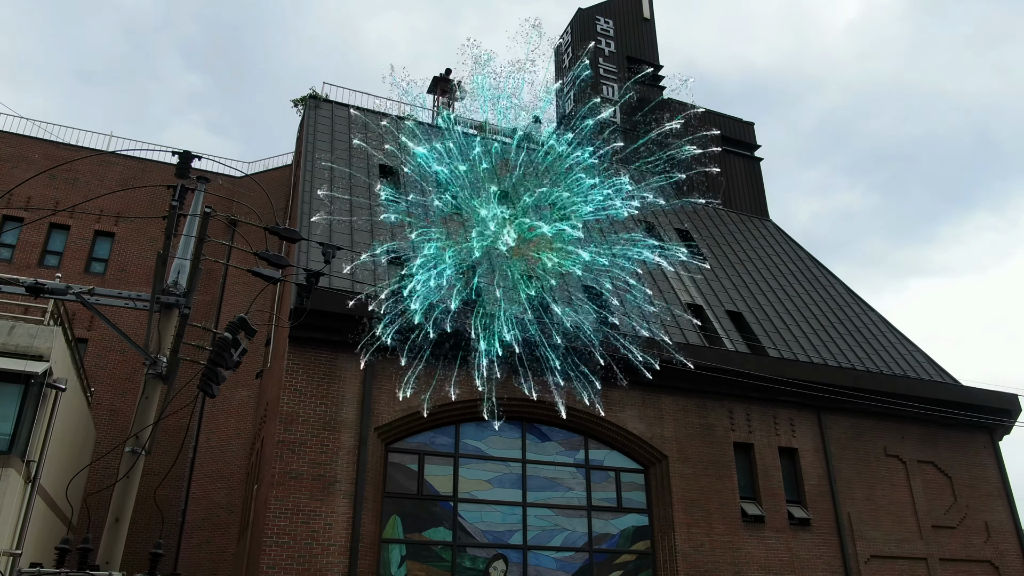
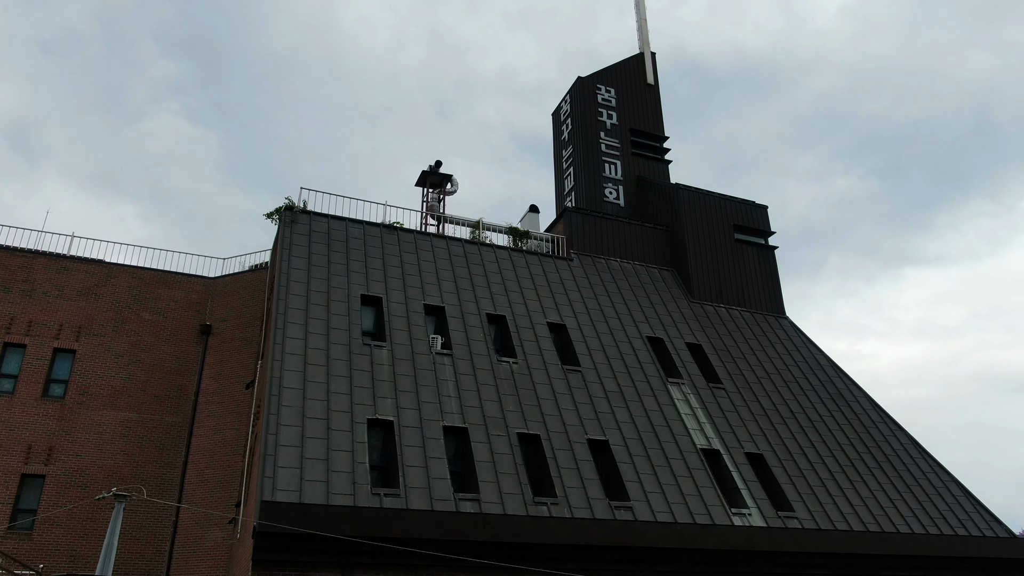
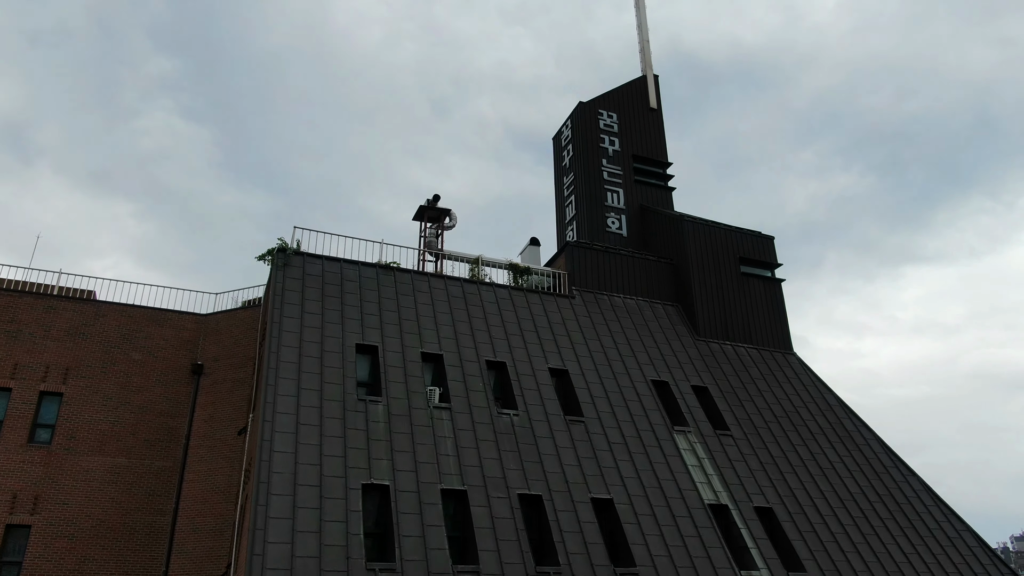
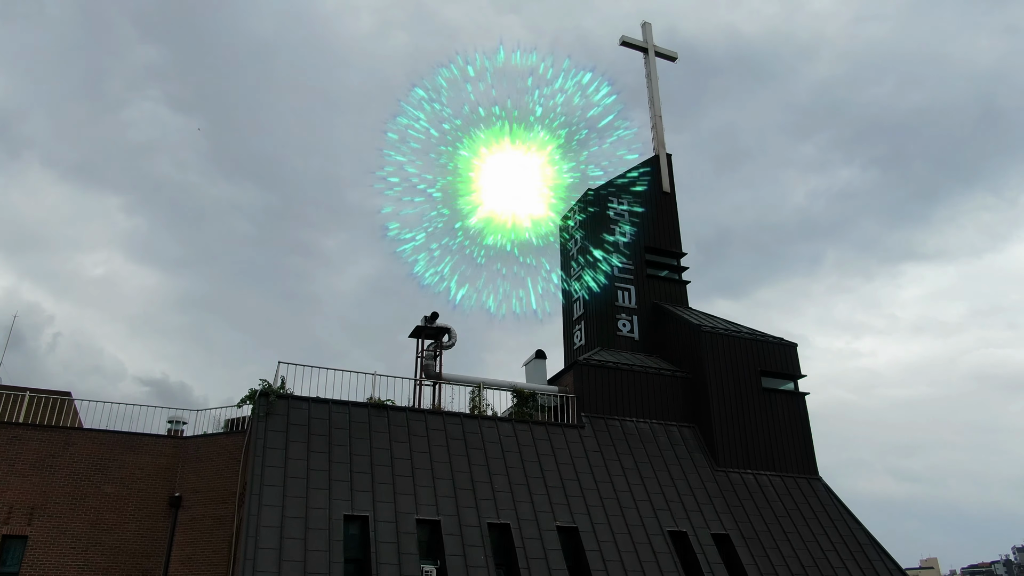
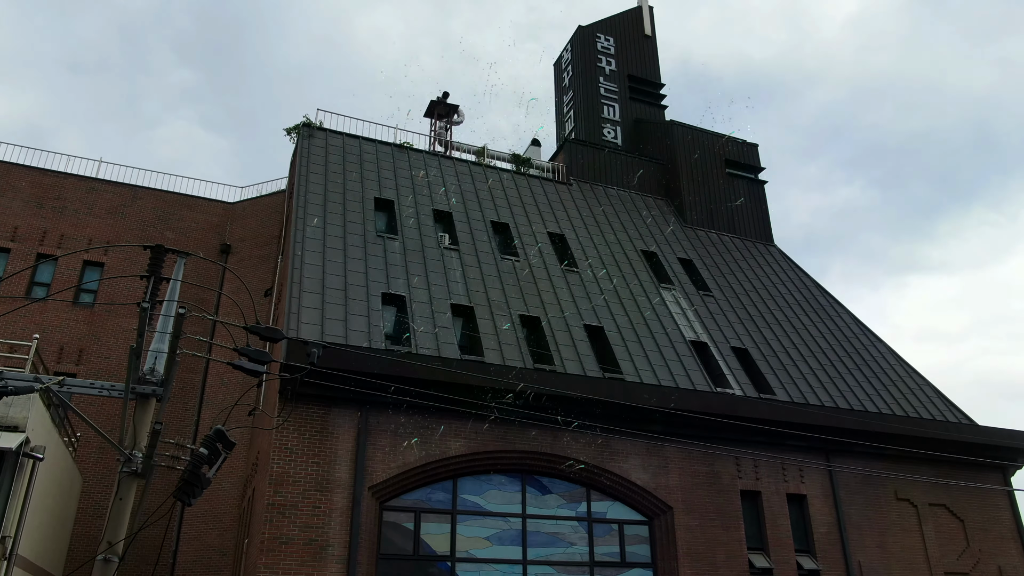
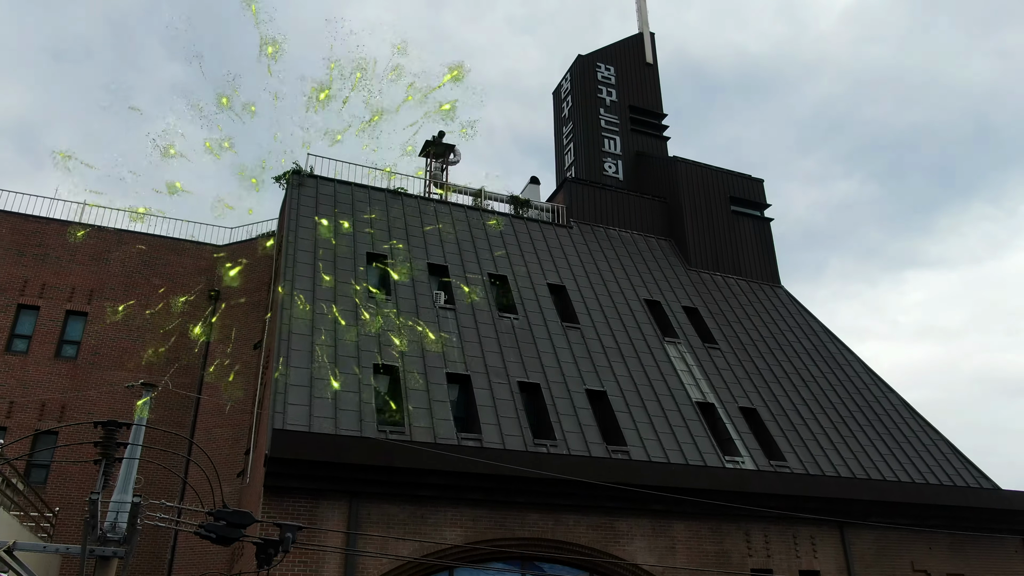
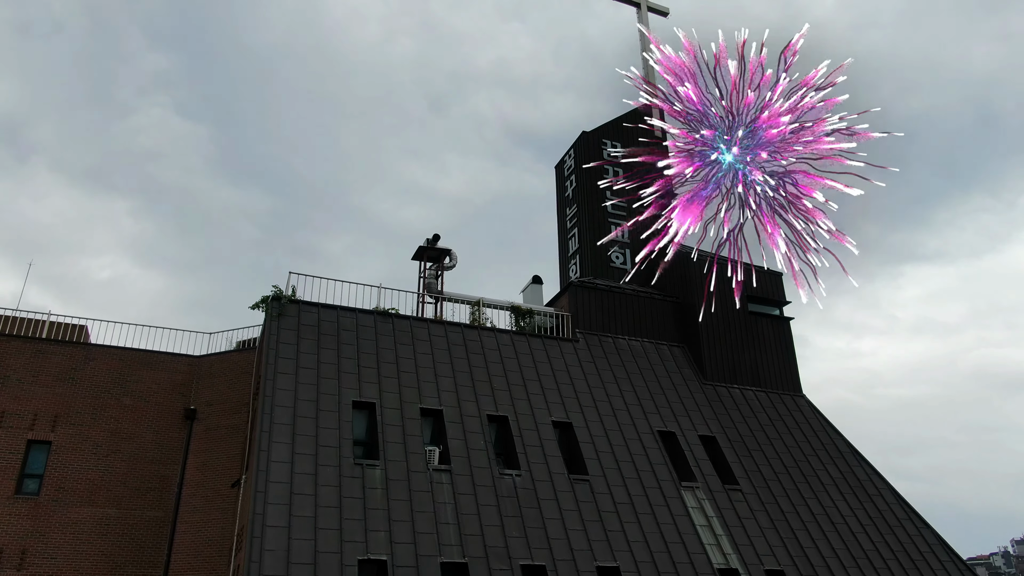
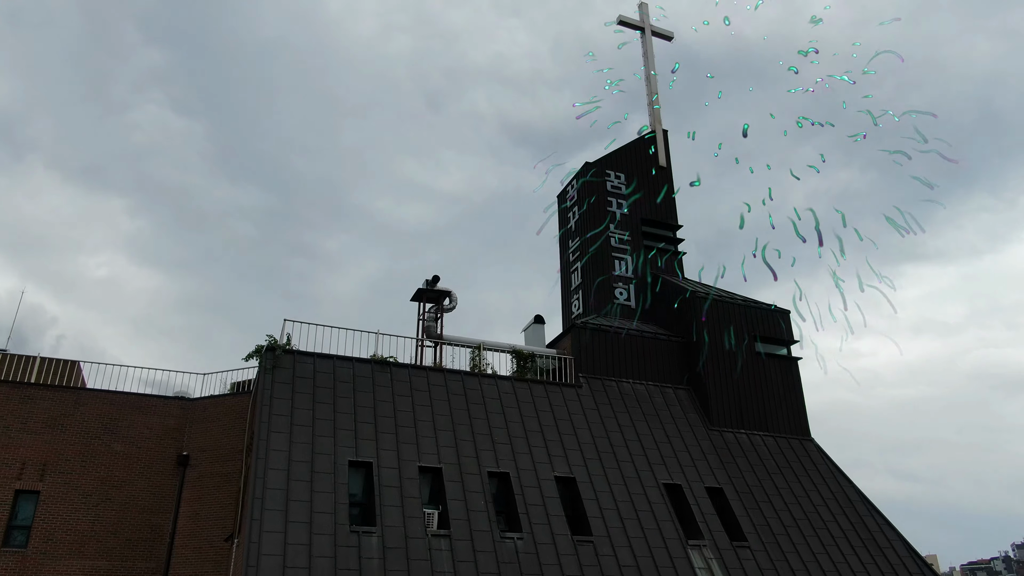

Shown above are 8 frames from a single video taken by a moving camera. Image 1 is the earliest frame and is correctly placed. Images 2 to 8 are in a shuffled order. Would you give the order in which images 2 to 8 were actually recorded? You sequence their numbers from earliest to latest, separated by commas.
5, 6, 2, 3, 7, 8, 4
